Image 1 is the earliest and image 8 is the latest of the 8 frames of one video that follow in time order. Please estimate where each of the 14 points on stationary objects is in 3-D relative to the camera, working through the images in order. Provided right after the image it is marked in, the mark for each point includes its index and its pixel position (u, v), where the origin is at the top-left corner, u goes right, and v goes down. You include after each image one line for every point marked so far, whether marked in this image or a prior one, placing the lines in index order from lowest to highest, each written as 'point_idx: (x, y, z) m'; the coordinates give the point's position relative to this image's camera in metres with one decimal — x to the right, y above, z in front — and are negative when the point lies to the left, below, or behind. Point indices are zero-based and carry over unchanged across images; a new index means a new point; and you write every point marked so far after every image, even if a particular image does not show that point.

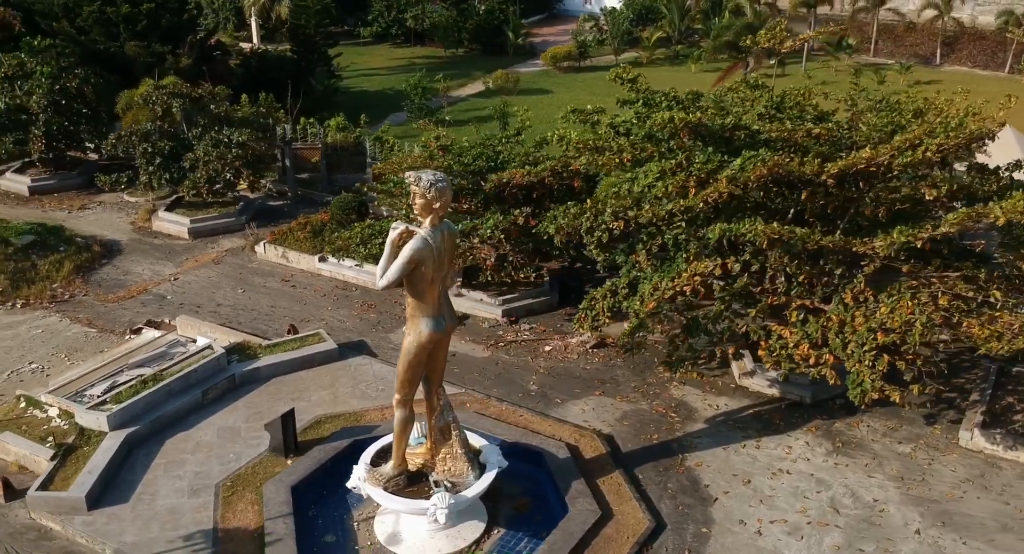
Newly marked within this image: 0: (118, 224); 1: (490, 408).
0: (-7.3, +1.0, +18.8) m
1: (-0.3, -1.7, +12.9) m
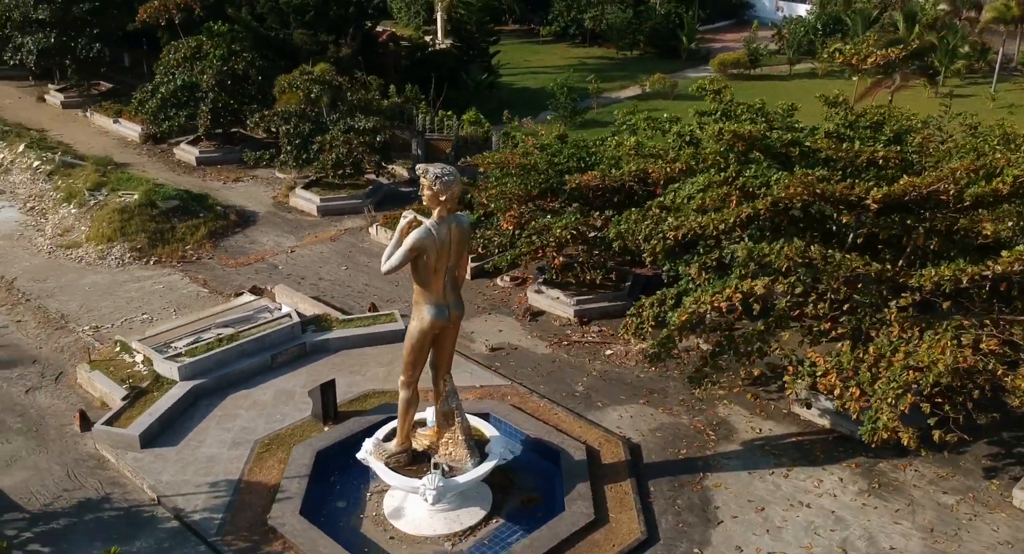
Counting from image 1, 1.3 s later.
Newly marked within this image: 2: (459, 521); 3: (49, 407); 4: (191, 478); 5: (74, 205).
0: (-5.0, +1.6, +20.4) m
1: (+0.2, -1.6, +13.2) m
2: (-0.6, -2.7, +11.2) m
3: (-6.1, -1.7, +13.3) m
4: (-3.7, -2.3, +11.8) m
5: (-8.3, +1.4, +19.1) m
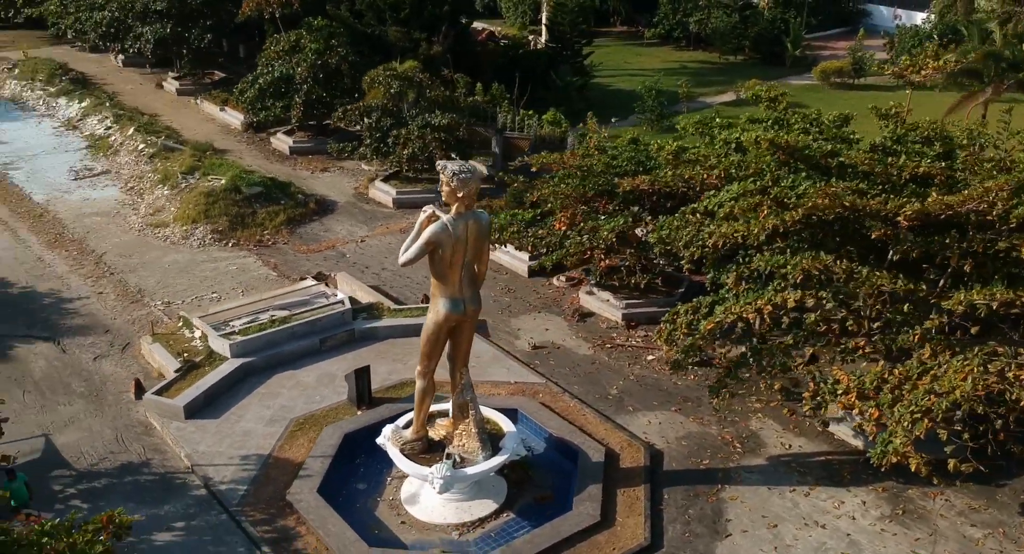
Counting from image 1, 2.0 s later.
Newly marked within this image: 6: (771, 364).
0: (-3.5, +1.9, +21.1) m
1: (+0.6, -1.6, +13.3) m
2: (-0.5, -2.6, +11.4) m
3: (-5.6, -1.3, +14.2) m
4: (-3.5, -2.1, +12.4) m
5: (-6.9, +1.8, +20.2) m
6: (+2.9, -1.0, +11.4) m
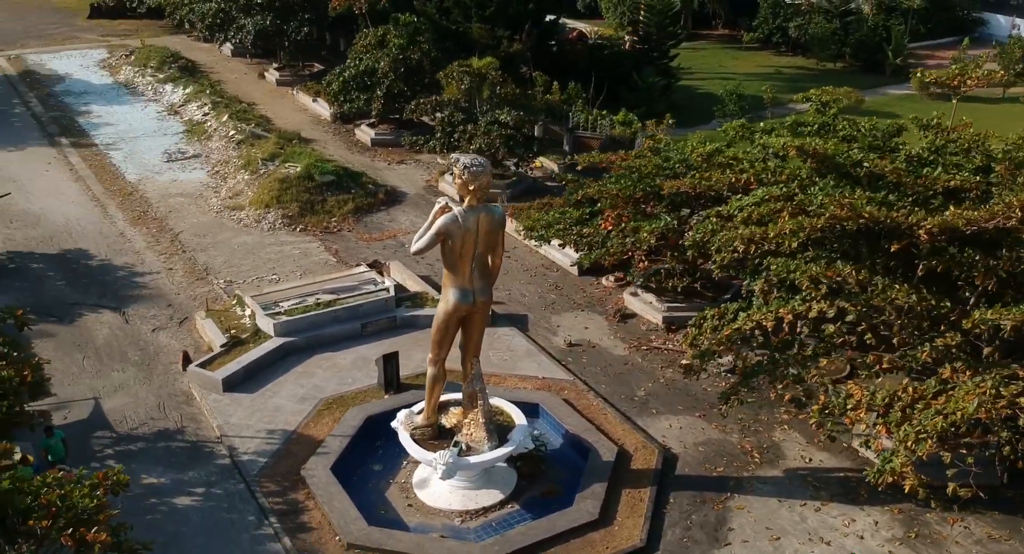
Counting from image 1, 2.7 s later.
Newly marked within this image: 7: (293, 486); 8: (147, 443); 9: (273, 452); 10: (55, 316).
0: (-2.0, +2.1, +21.6) m
1: (+0.9, -1.6, +13.3) m
2: (-0.4, -2.6, +11.6) m
3: (-5.1, -1.0, +15.0) m
4: (-3.3, -1.9, +12.9) m
5: (-5.5, +2.2, +21.1) m
6: (+3.0, -1.1, +11.1) m
7: (-2.5, -2.4, +11.7) m
8: (-4.6, -2.1, +12.7) m
9: (-2.9, -2.1, +12.4) m
10: (-7.2, -0.6, +15.9) m
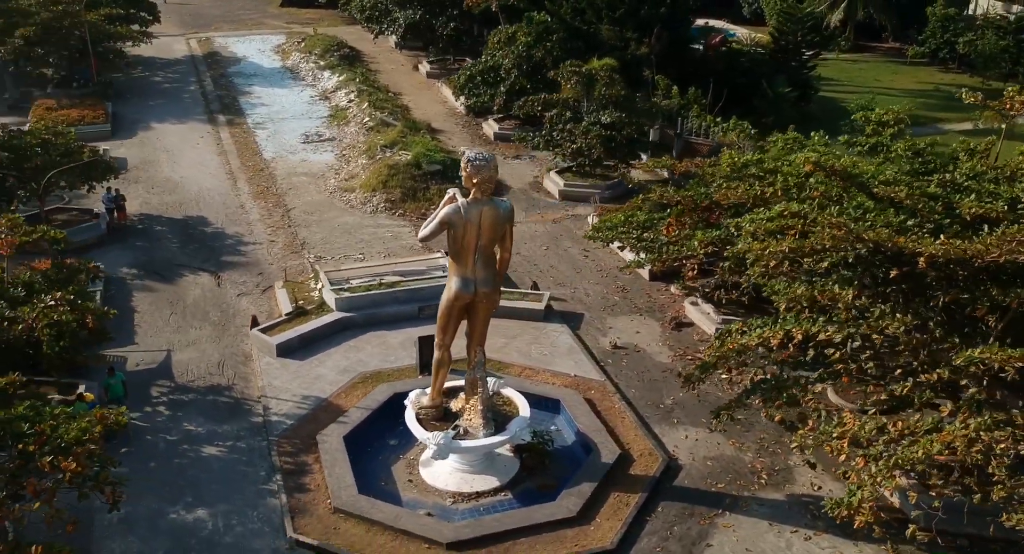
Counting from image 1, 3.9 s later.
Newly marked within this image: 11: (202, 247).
0: (+0.3, +2.2, +22.0) m
1: (+1.2, -1.6, +13.4) m
2: (-0.5, -2.4, +12.0) m
3: (-4.3, -0.5, +16.2) m
4: (-3.0, -1.5, +13.8) m
5: (-3.2, +2.6, +22.2) m
6: (+2.9, -1.3, +10.8) m
7: (-2.5, -2.1, +12.5) m
8: (-4.3, -1.6, +13.9) m
9: (-2.8, -1.8, +13.2) m
10: (-6.1, 0.0, +17.5) m
11: (-5.7, +0.6, +18.6) m
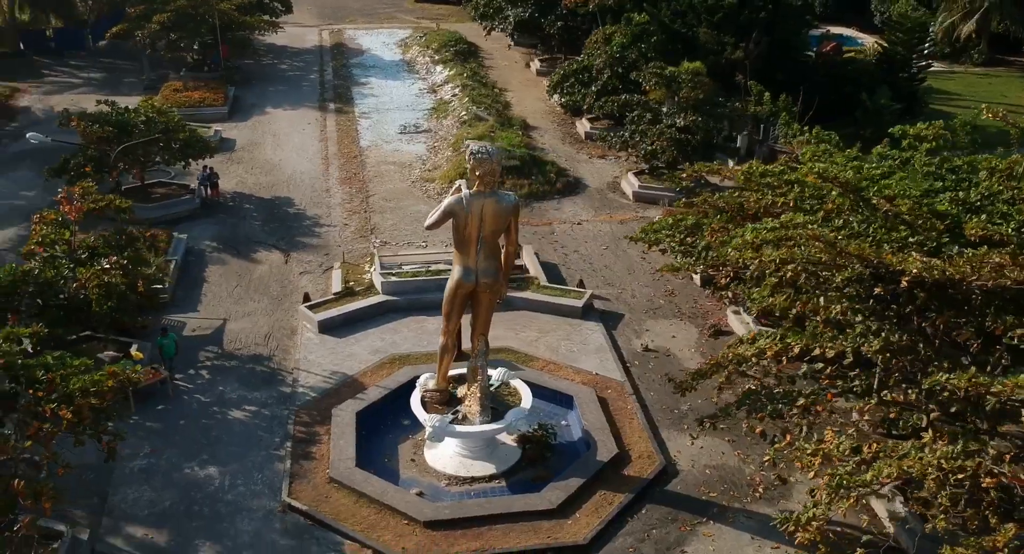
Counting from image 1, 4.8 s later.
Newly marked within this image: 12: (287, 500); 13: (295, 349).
0: (+2.1, +2.2, +22.1) m
1: (+1.4, -1.7, +13.4) m
2: (-0.6, -2.3, +12.3) m
3: (-3.5, -0.1, +17.0) m
4: (-2.7, -1.2, +14.5) m
5: (-1.3, +2.9, +22.8) m
6: (+2.7, -1.4, +10.6) m
7: (-2.5, -1.9, +13.1) m
8: (-4.0, -1.2, +14.7) m
9: (-2.6, -1.5, +13.8) m
10: (-5.0, +0.5, +18.6) m
11: (-4.5, +1.0, +19.7) m
12: (-2.6, -2.6, +11.6) m
13: (-3.2, -1.1, +15.0) m
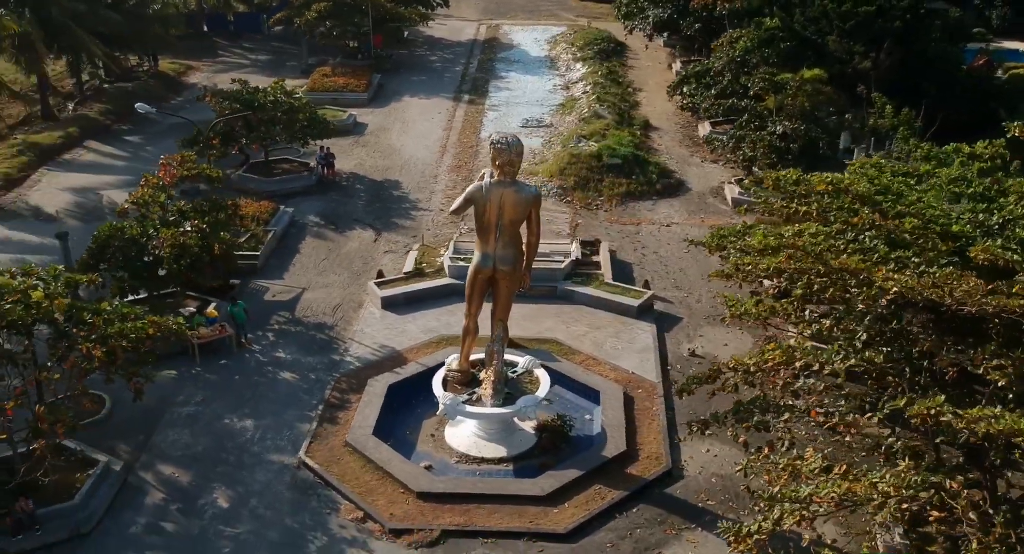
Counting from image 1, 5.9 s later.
0: (+4.3, +2.1, +21.8) m
1: (+1.8, -1.7, +13.4) m
2: (-0.4, -2.1, +12.7) m
3: (-2.3, +0.2, +17.8) m
4: (-2.0, -0.9, +15.2) m
5: (+1.2, +3.0, +23.1) m
6: (+2.5, -1.4, +10.5) m
7: (-2.1, -1.5, +13.8) m
8: (-3.2, -0.8, +15.7) m
9: (-2.0, -1.2, +14.6) m
10: (-3.4, +1.0, +19.7) m
11: (-2.6, +1.4, +20.6) m
12: (-2.6, -2.2, +12.4) m
13: (-2.4, -0.7, +15.8) m
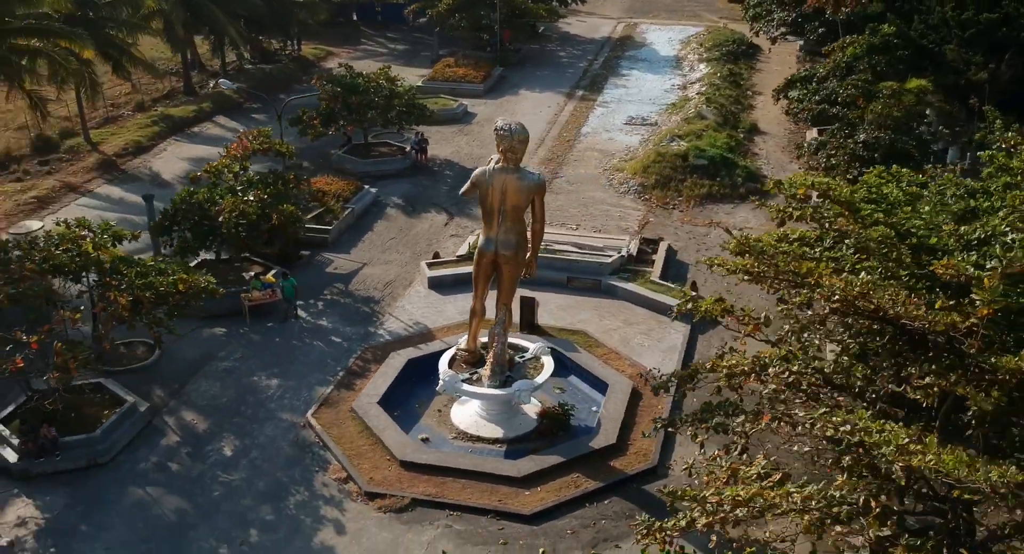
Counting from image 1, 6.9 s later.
0: (+6.1, +1.9, +21.1) m
1: (+1.8, -1.6, +13.4) m
2: (-0.5, -1.9, +13.0) m
3: (-1.2, +0.6, +18.4) m
4: (-1.5, -0.6, +15.8) m
5: (+3.3, +3.0, +23.0) m
6: (+2.1, -1.4, +10.3) m
7: (-1.9, -1.2, +14.4) m
8: (-2.6, -0.4, +16.5) m
9: (-1.7, -0.9, +15.1) m
10: (-2.0, +1.4, +20.4) m
11: (-1.0, +1.8, +21.2) m
12: (-2.6, -1.8, +13.1) m
13: (-1.8, -0.4, +16.4) m
